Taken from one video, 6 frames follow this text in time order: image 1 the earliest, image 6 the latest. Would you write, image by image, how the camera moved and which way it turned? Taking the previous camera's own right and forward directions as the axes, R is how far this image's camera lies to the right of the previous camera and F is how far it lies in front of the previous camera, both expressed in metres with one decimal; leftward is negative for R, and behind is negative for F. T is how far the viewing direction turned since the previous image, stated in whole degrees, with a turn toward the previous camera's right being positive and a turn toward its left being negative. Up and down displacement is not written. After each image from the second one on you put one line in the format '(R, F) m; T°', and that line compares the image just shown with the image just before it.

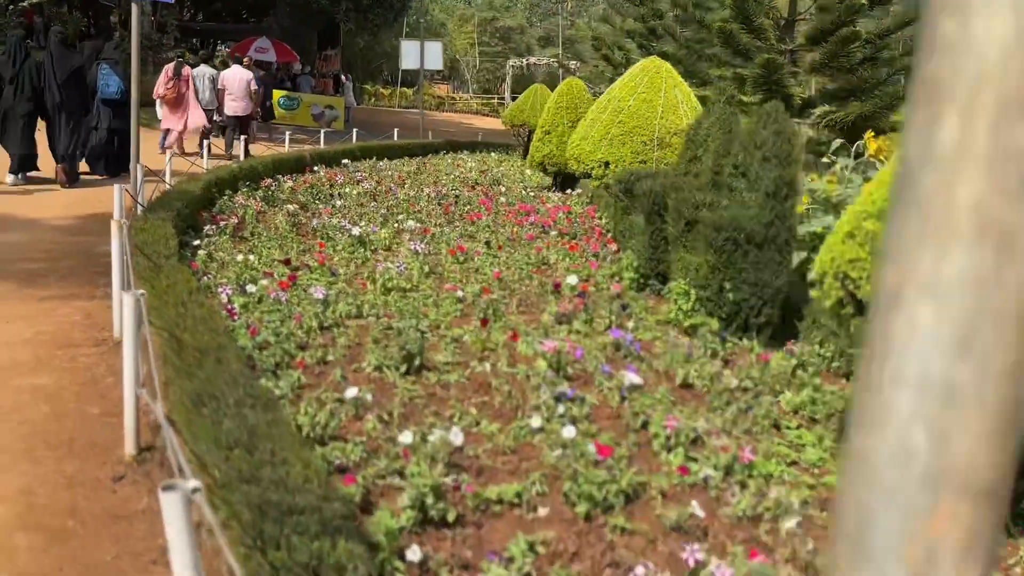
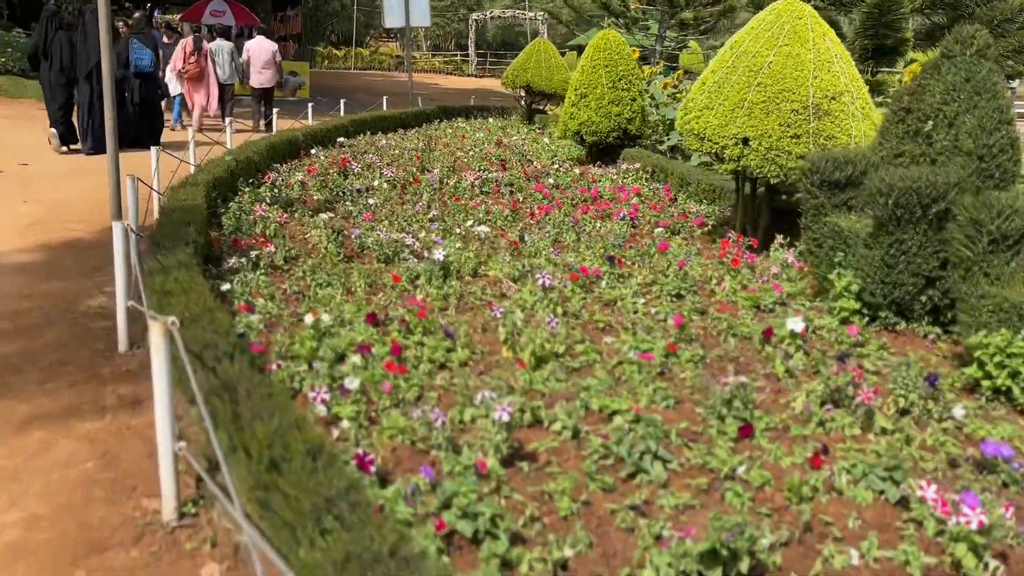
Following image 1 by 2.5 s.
(-1.0, +1.8) m; +3°
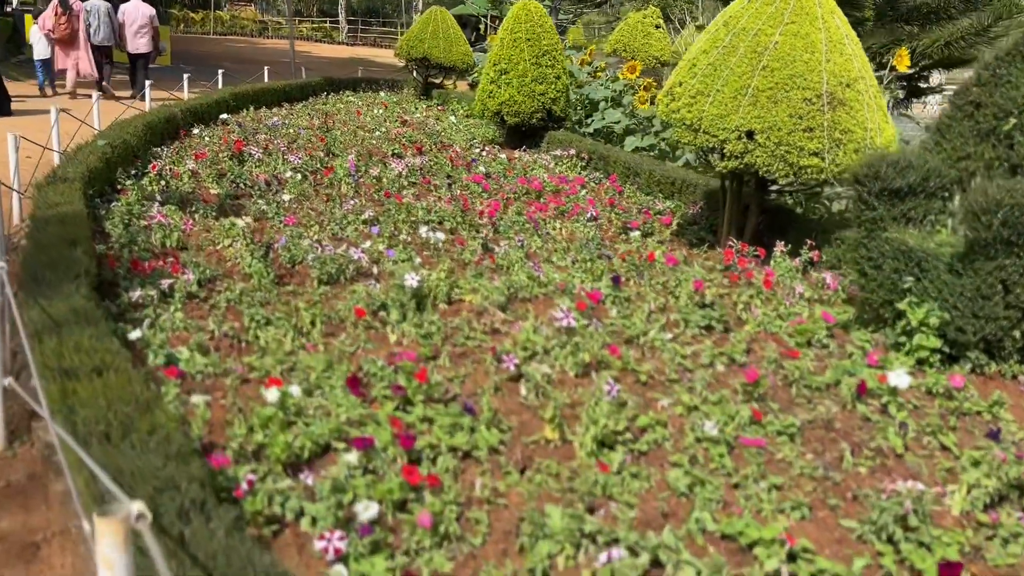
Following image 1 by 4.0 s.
(-0.5, +1.0) m; +8°
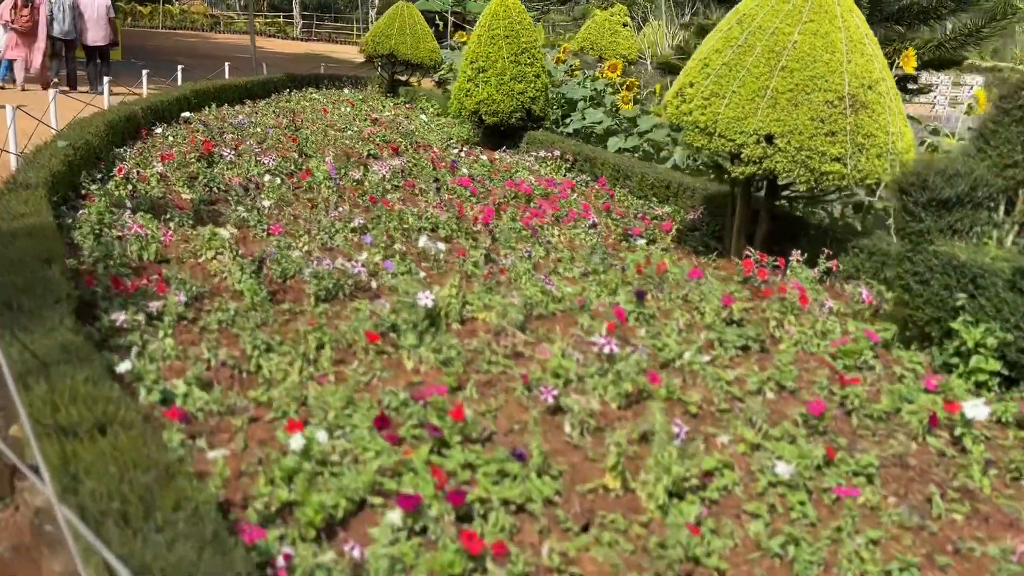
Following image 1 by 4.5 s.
(-0.3, +0.3) m; +3°
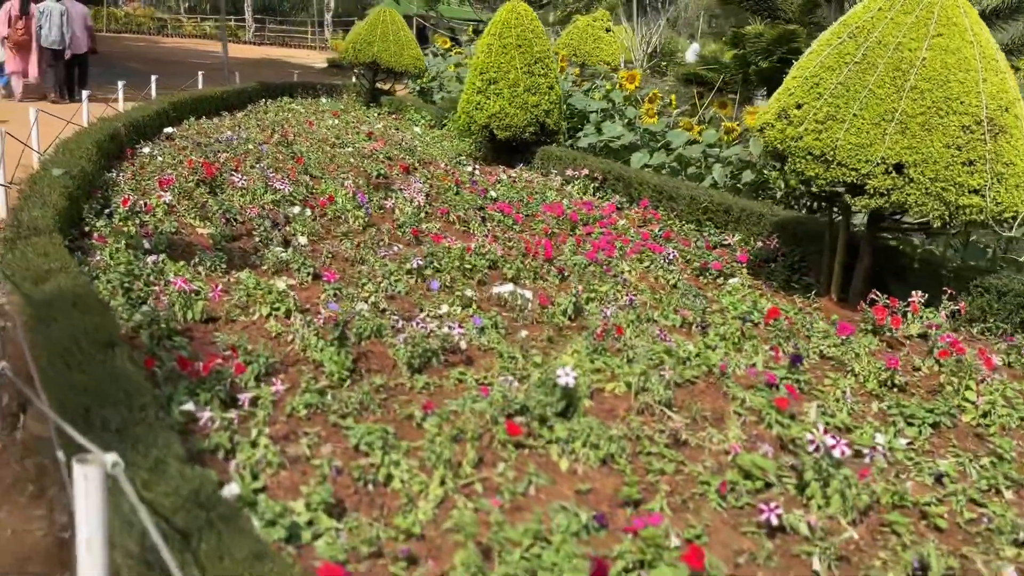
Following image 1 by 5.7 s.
(-0.7, +0.6) m; +3°
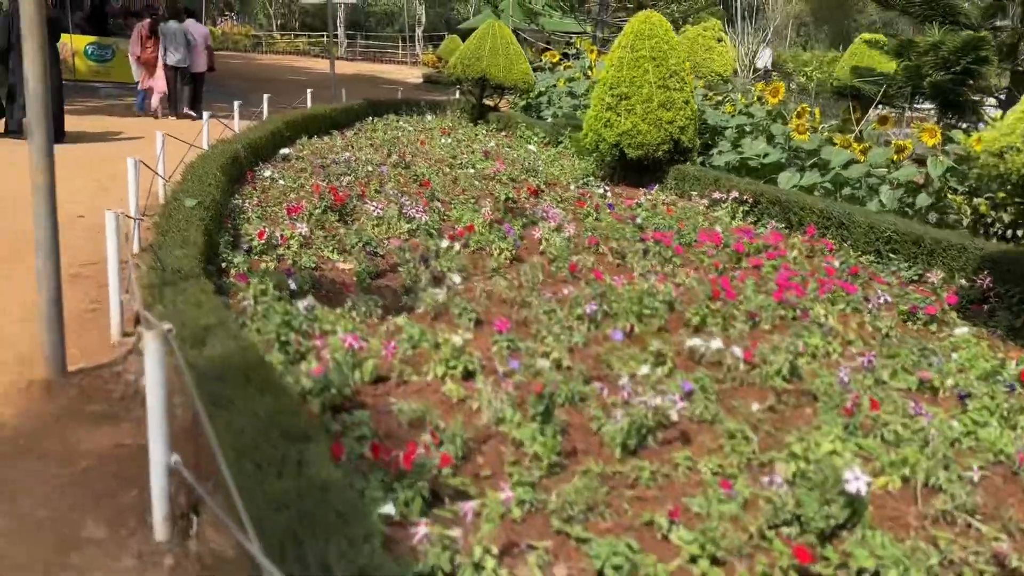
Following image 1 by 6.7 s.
(-0.5, +0.5) m; -5°
